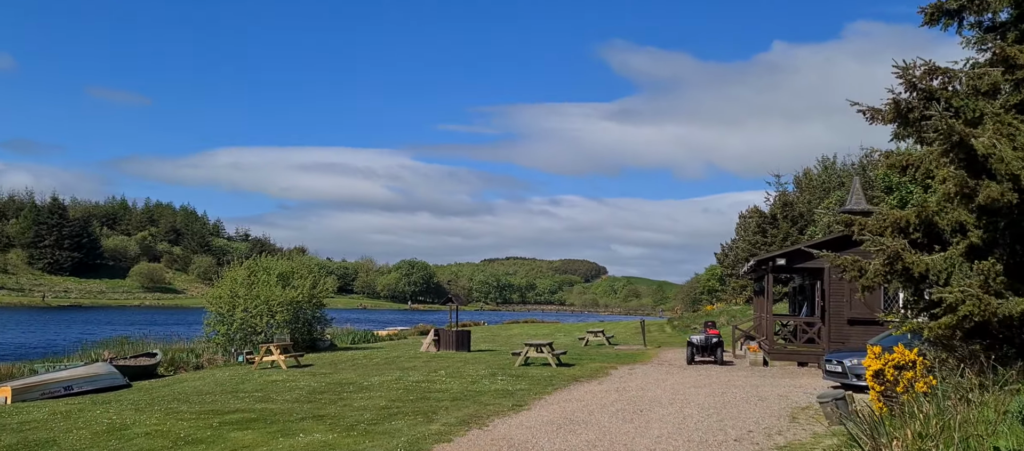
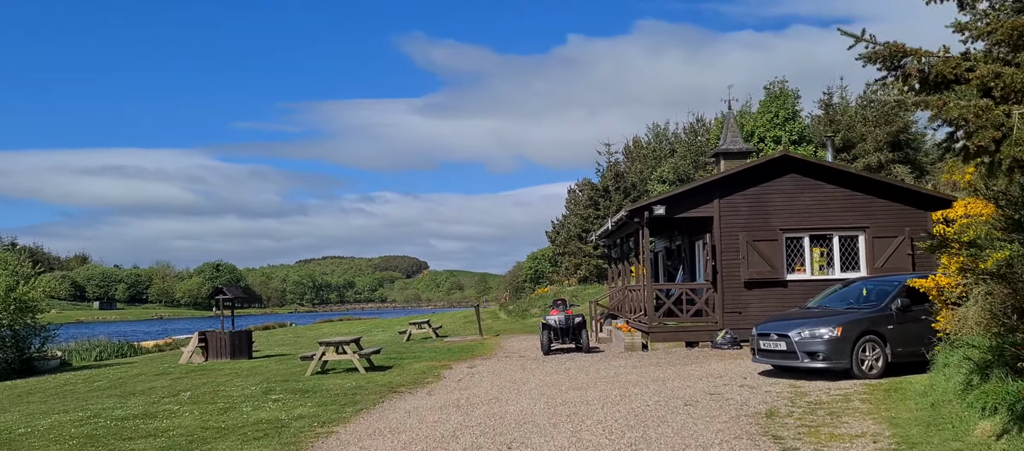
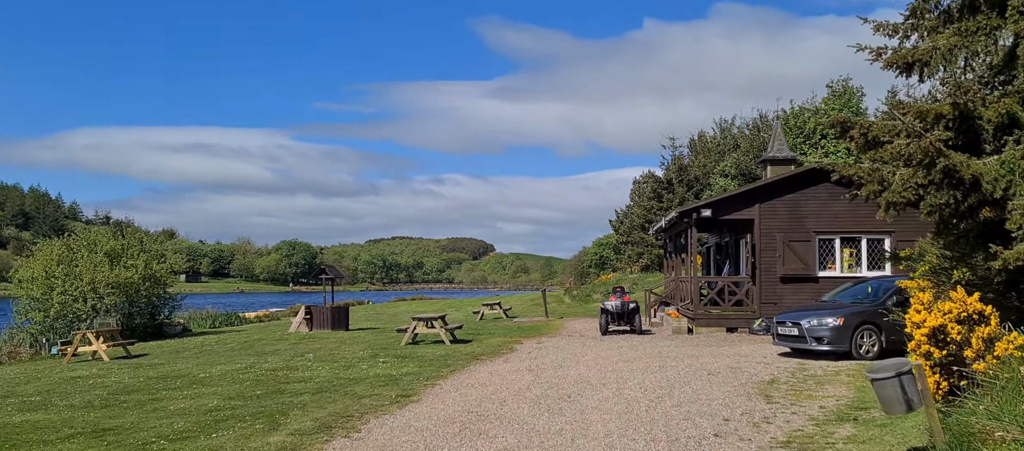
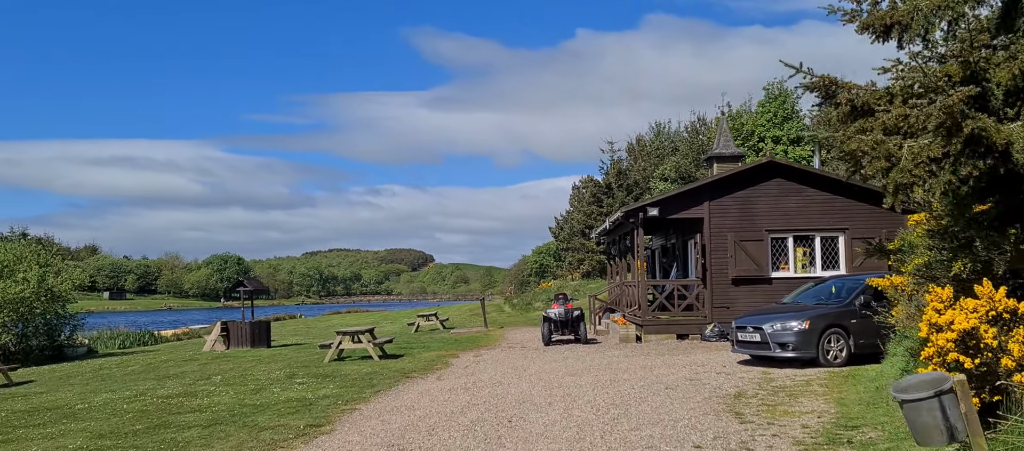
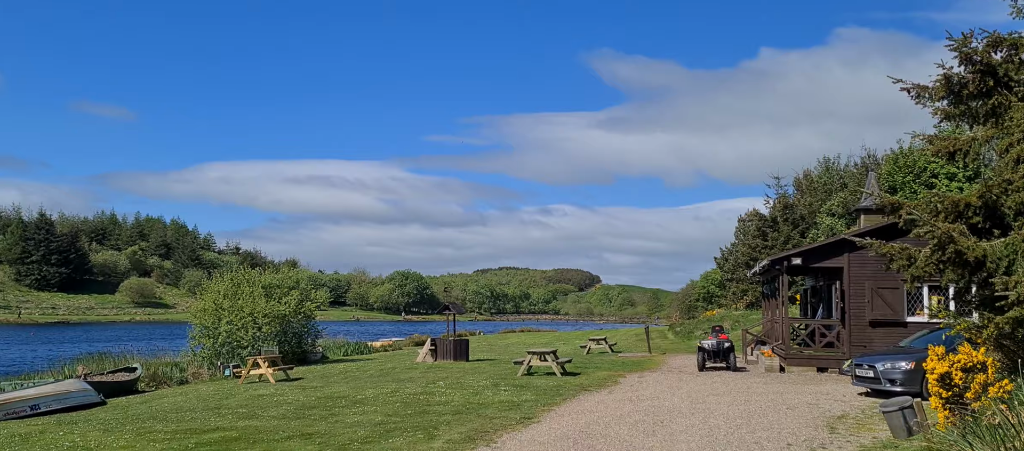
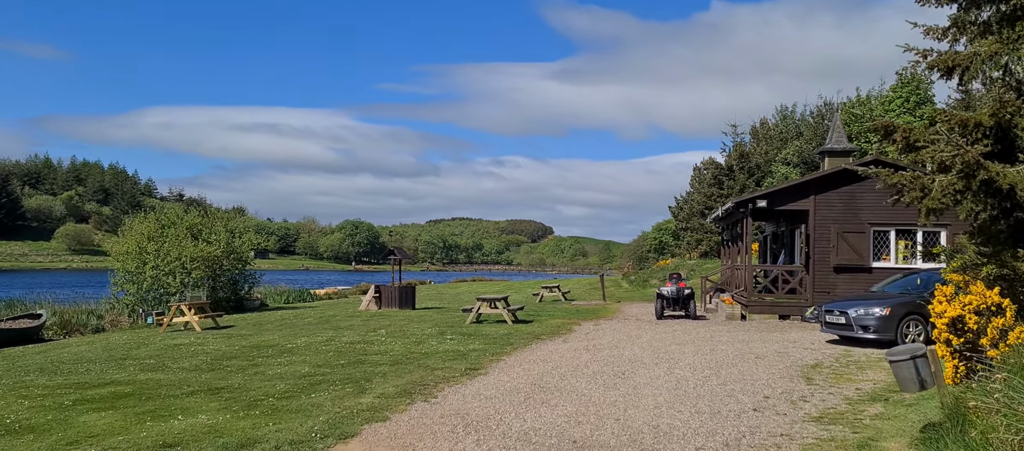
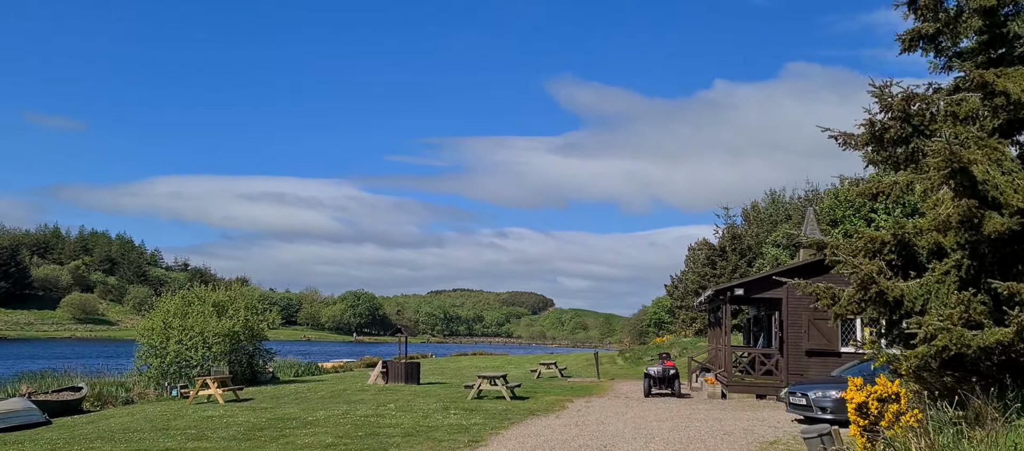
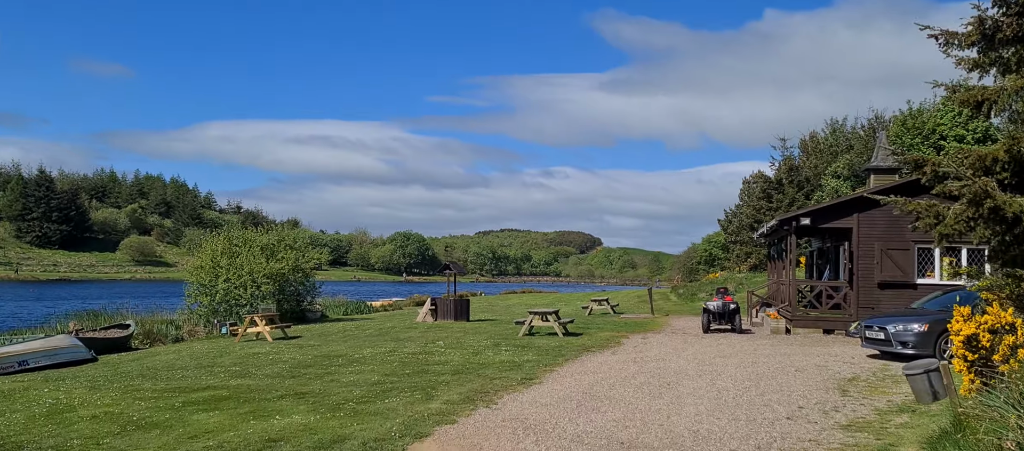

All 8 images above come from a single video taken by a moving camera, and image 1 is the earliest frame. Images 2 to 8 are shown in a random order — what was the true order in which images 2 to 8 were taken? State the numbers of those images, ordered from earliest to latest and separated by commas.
7, 5, 8, 6, 3, 4, 2
